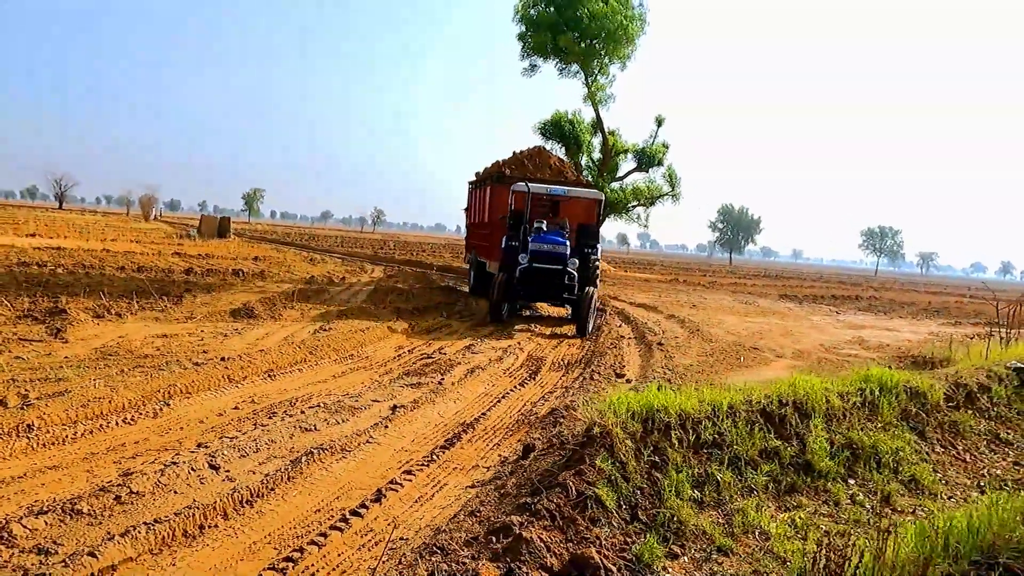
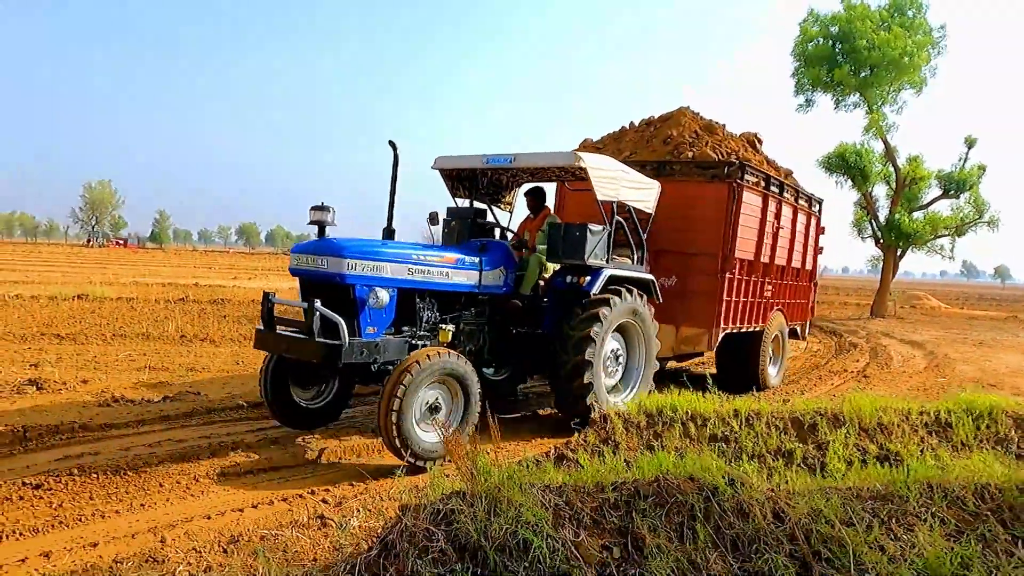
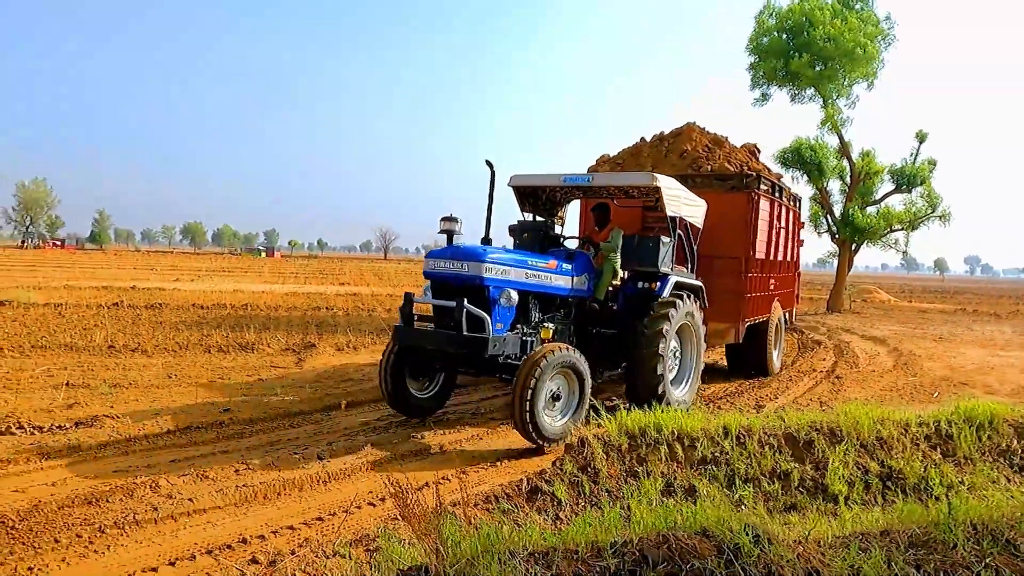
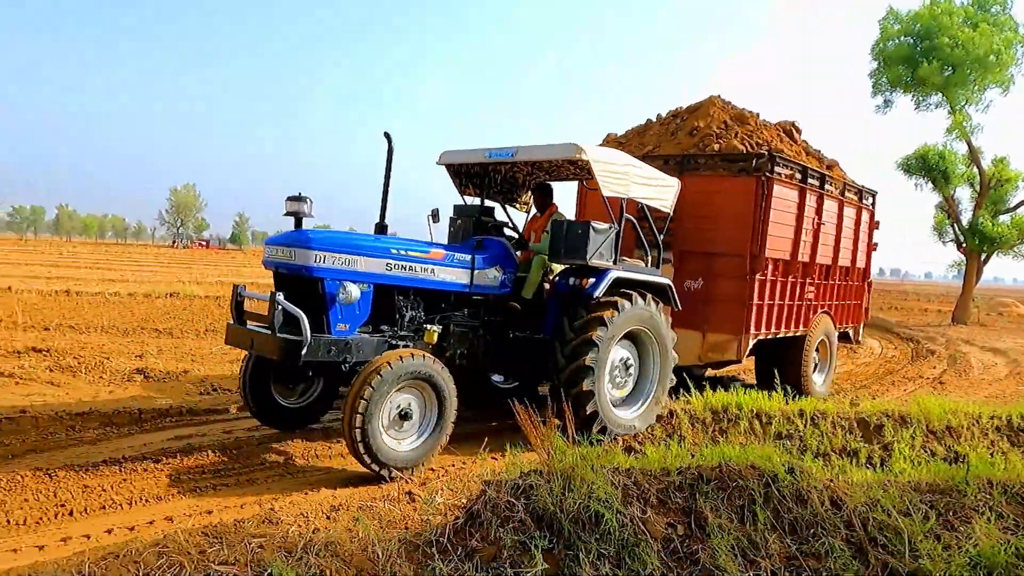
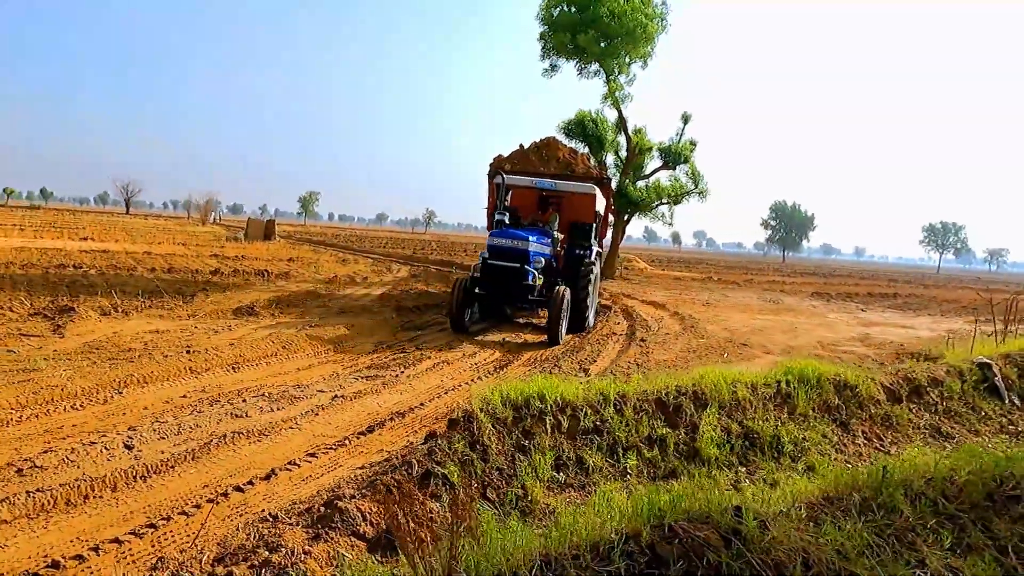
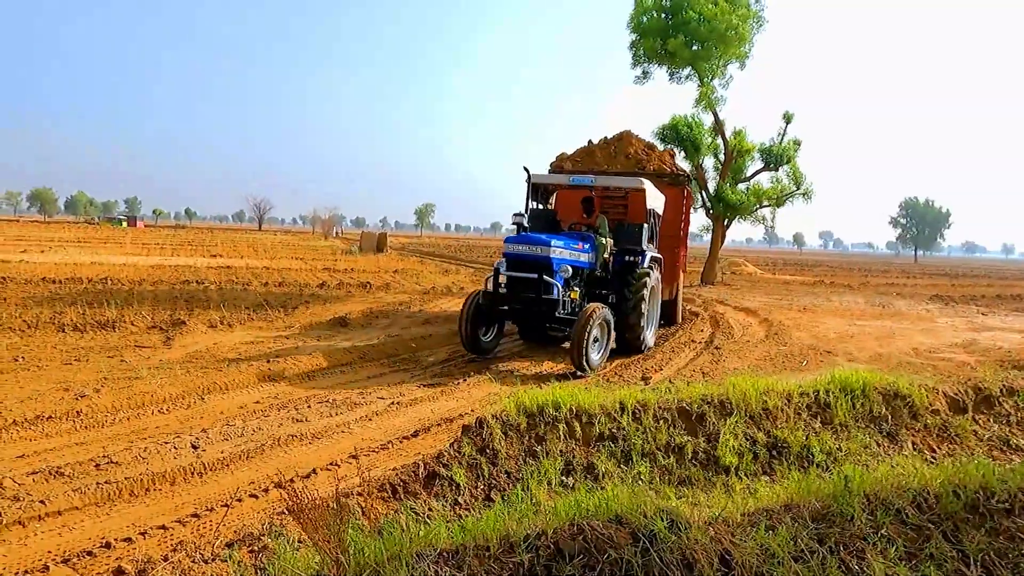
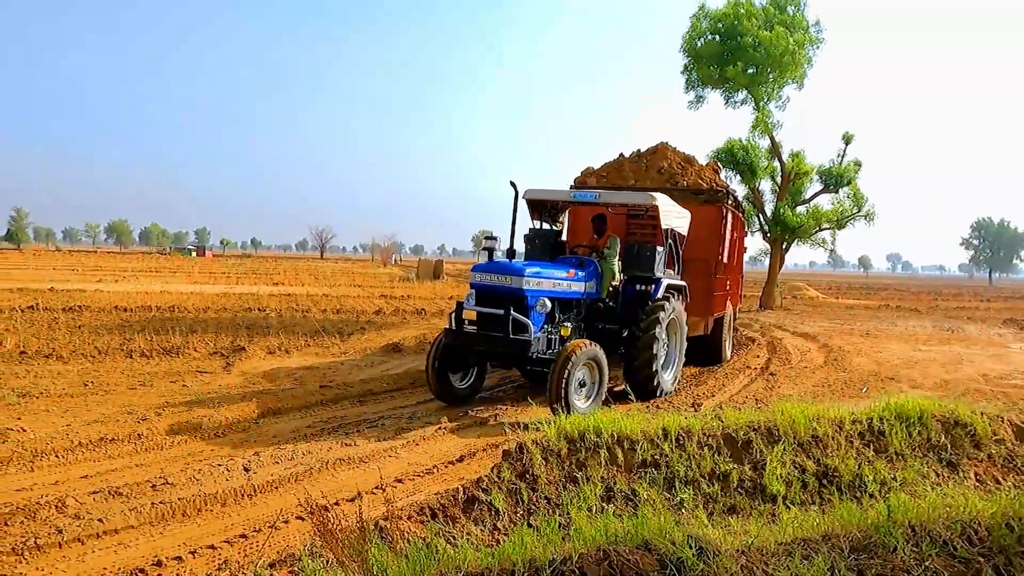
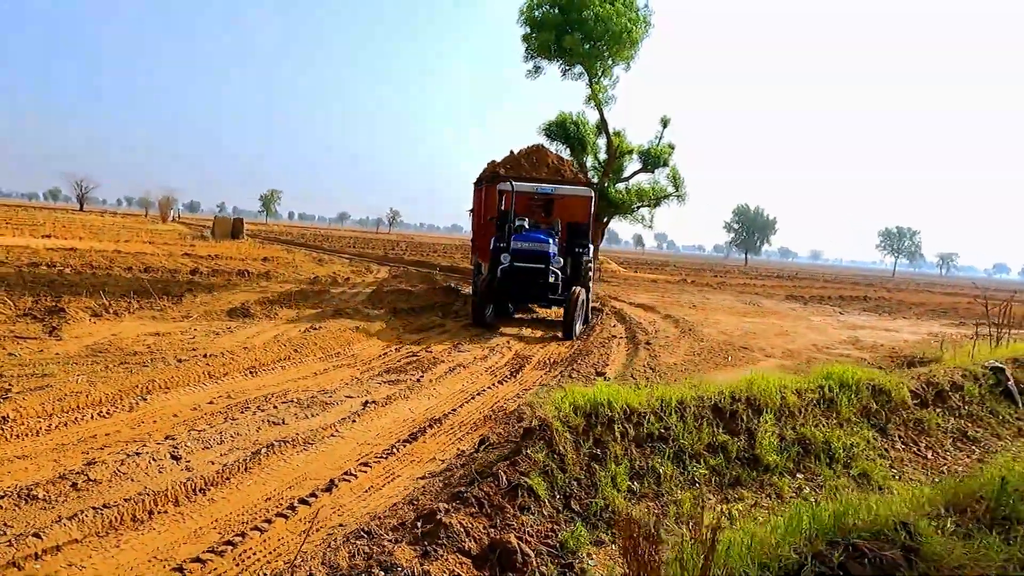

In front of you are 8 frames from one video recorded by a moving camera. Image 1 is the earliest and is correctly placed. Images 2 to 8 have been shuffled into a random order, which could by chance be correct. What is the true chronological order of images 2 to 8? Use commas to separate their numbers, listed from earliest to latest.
8, 5, 6, 7, 3, 2, 4
